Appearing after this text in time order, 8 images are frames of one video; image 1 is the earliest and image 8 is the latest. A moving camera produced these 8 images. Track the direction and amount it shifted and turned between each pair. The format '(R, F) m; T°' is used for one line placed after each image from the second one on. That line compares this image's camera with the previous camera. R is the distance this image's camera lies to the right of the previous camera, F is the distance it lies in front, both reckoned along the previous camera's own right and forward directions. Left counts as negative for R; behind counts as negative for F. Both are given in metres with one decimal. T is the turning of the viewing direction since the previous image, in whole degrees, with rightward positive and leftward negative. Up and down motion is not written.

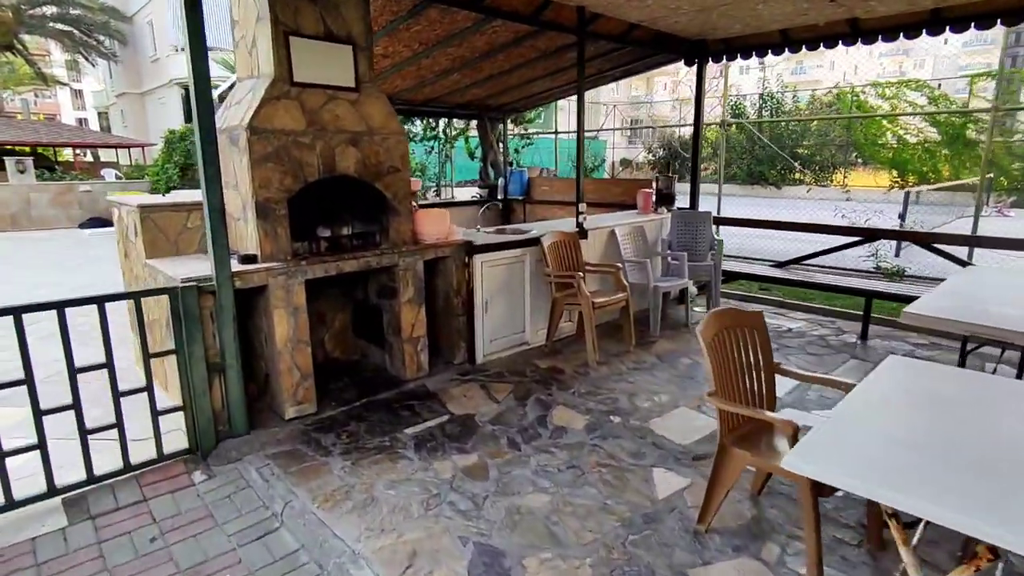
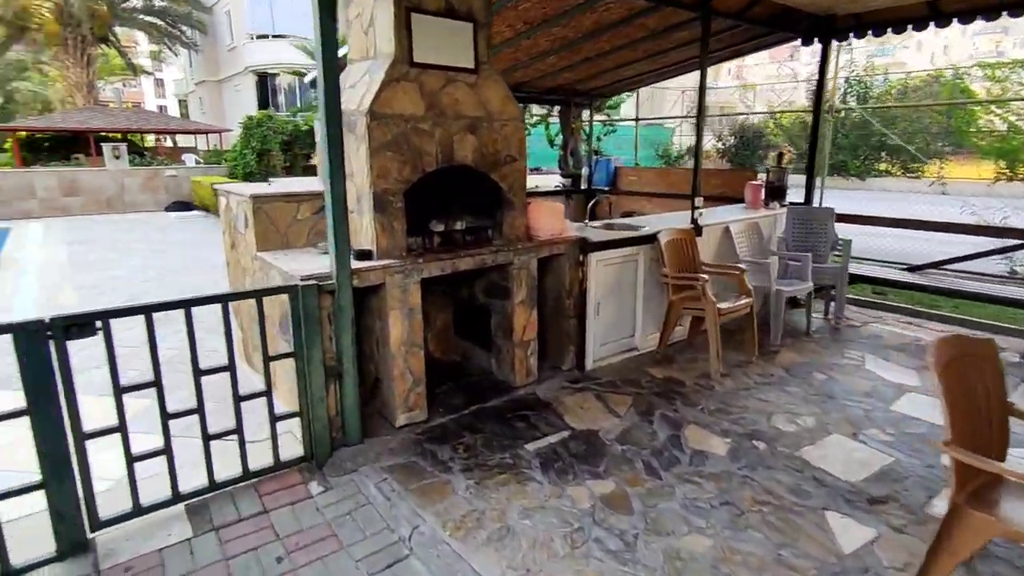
(-0.4, +0.3) m; -5°
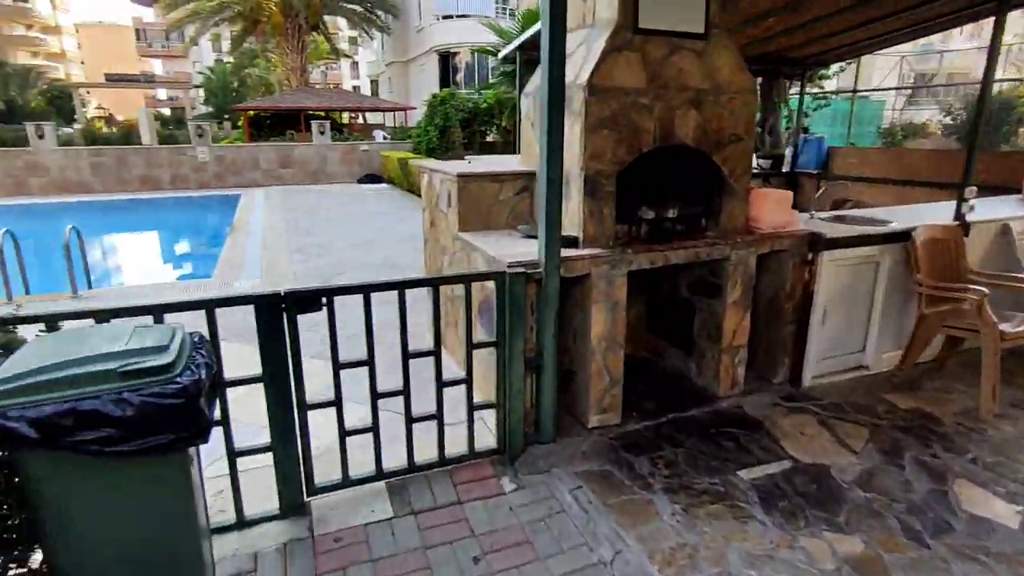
(-0.3, +0.2) m; -15°
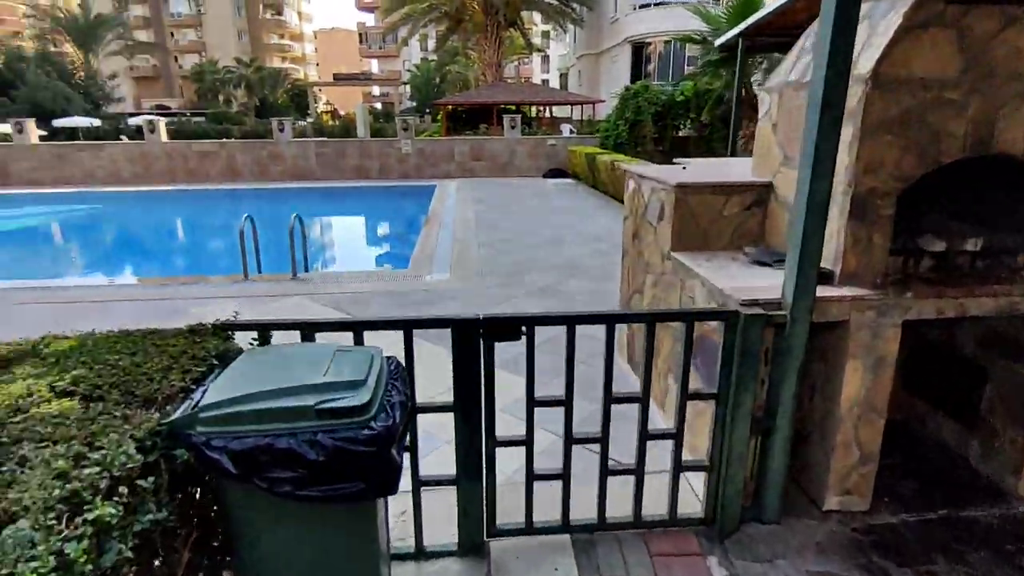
(-0.2, +0.3) m; -17°
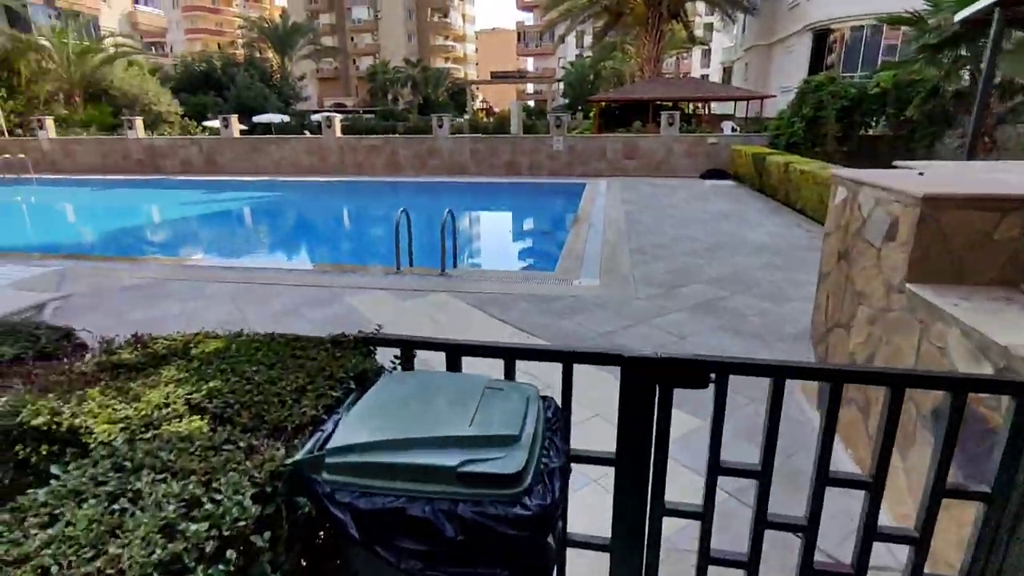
(-0.1, +0.3) m; -14°
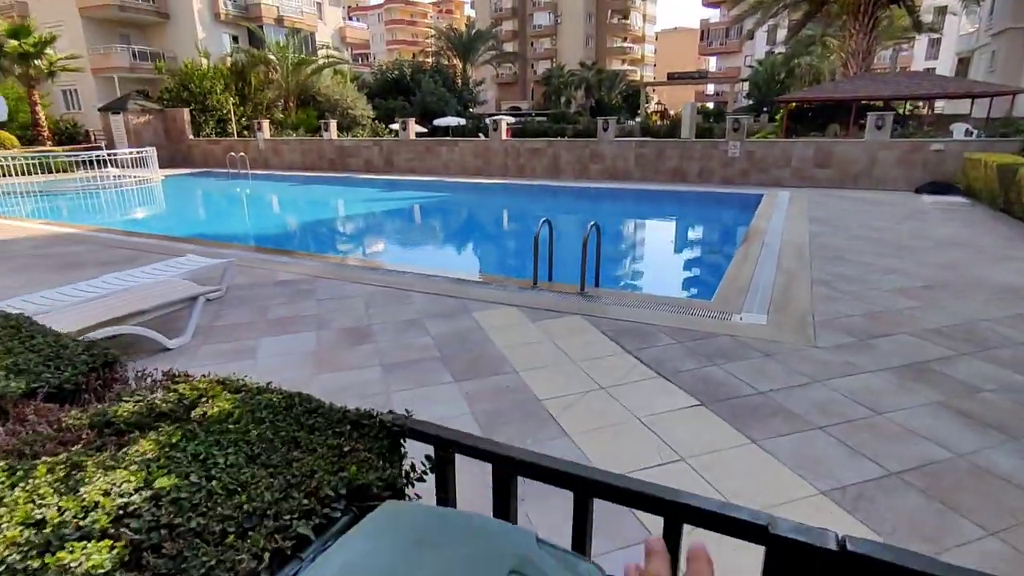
(+0.1, +0.6) m; -16°
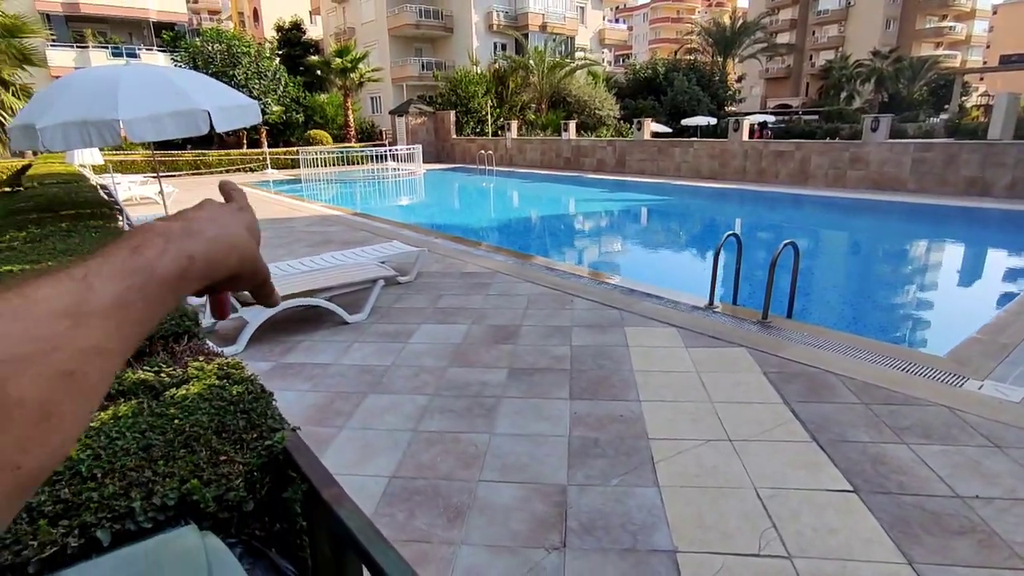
(+0.6, +0.3) m; -24°
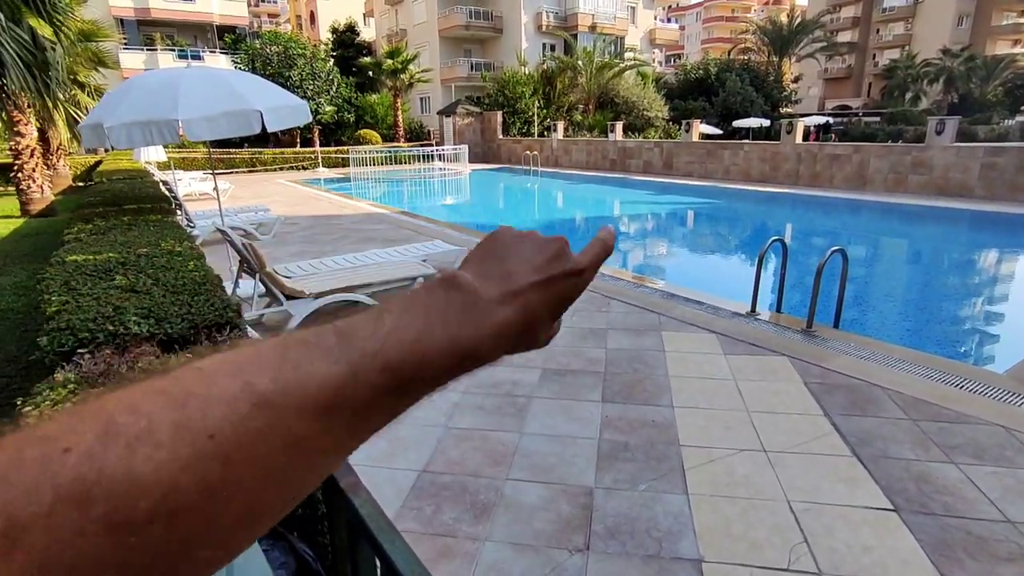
(+0.1, 0.0) m; -4°
